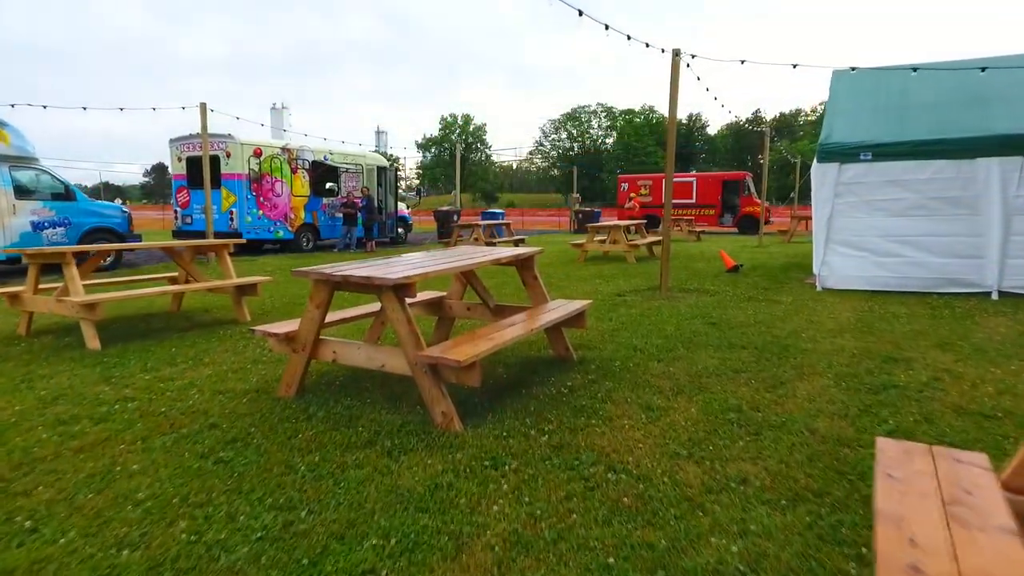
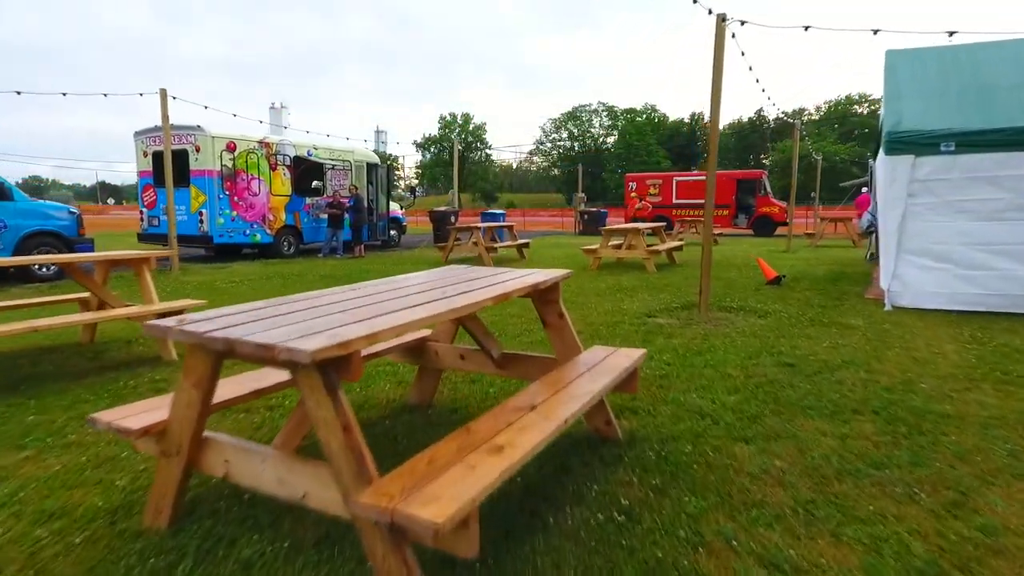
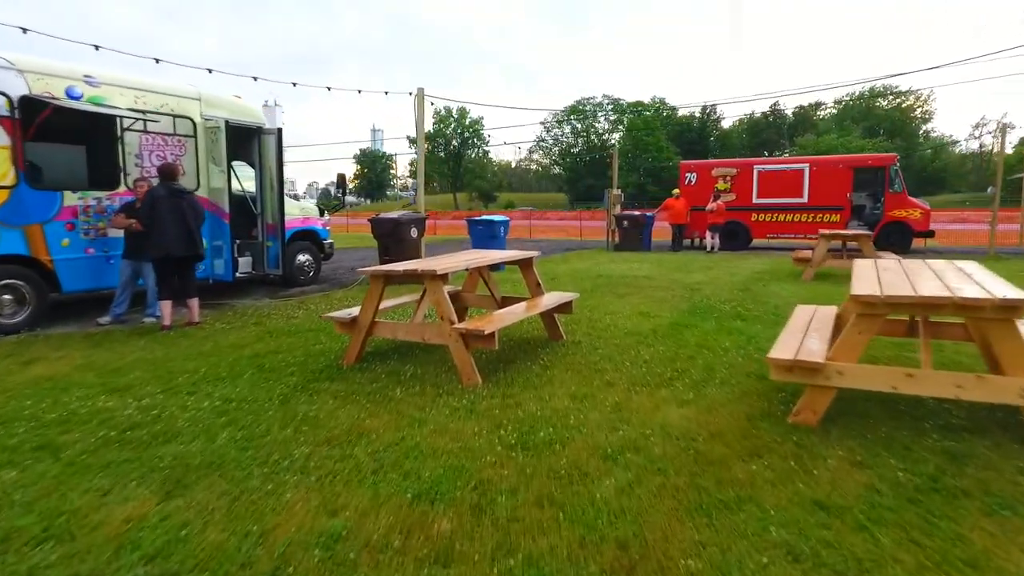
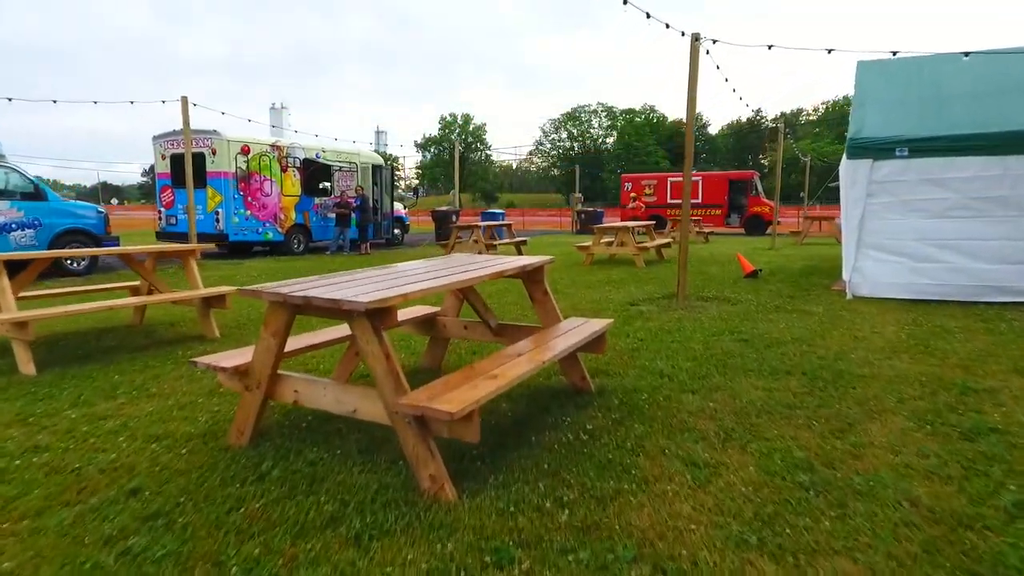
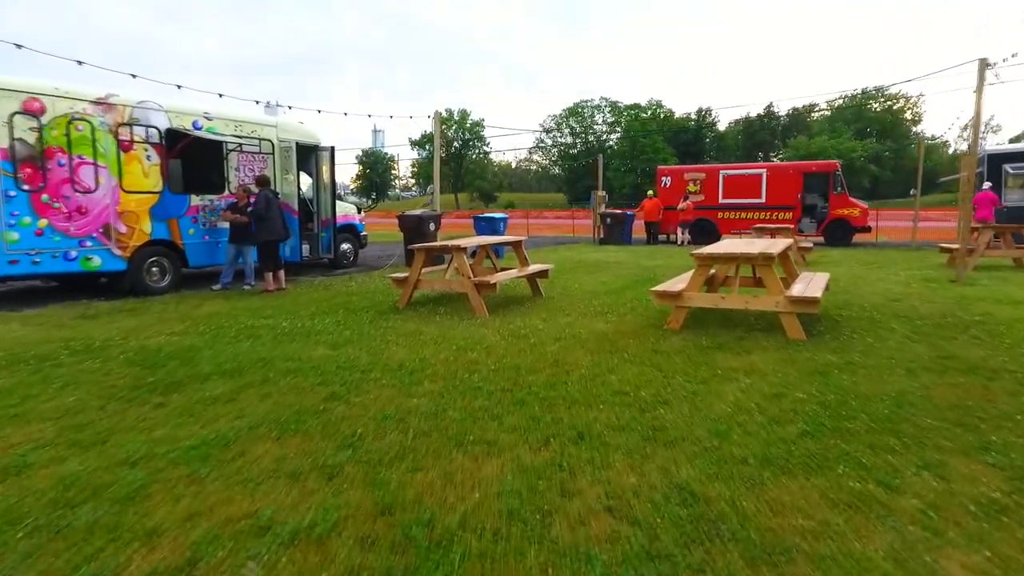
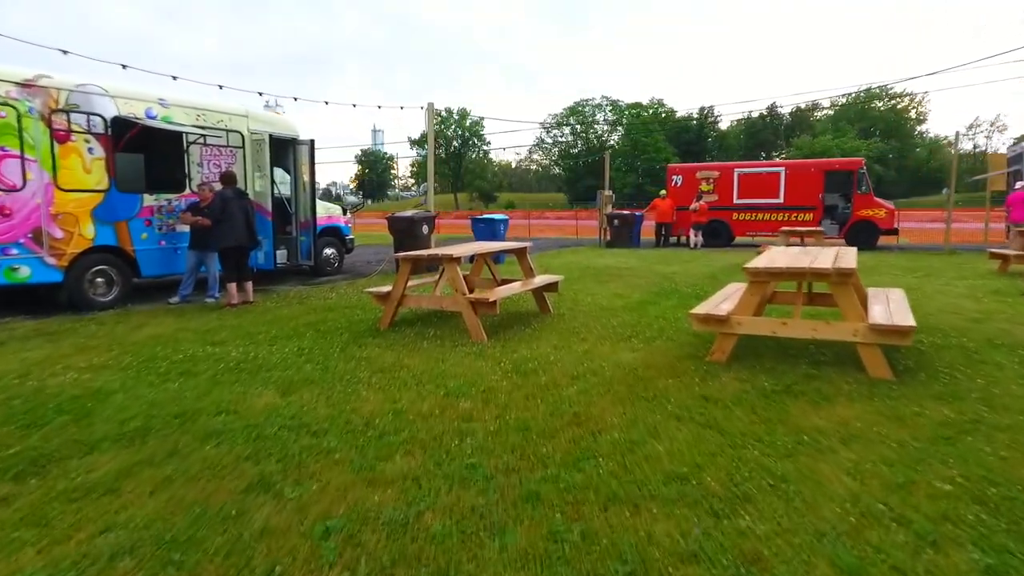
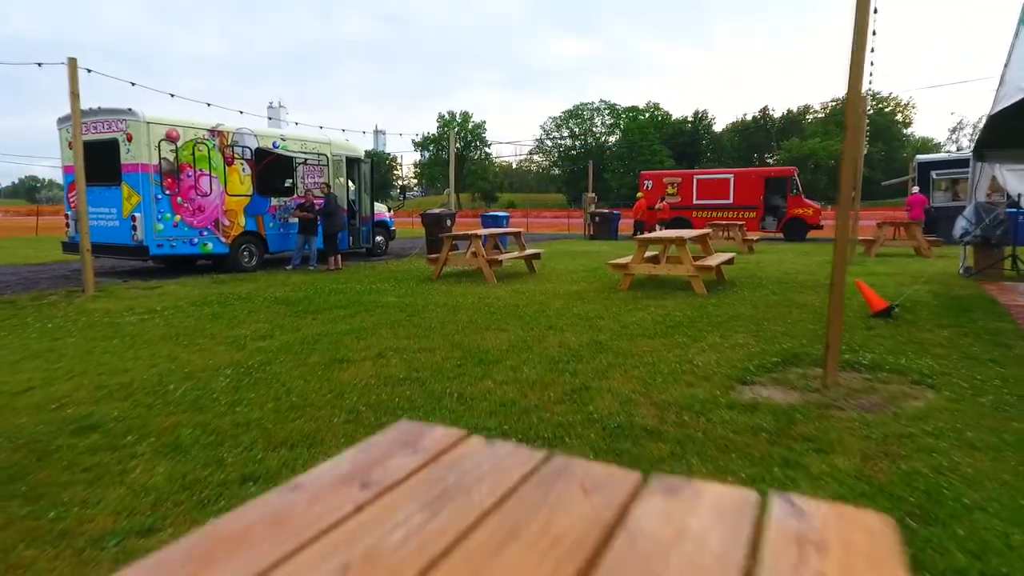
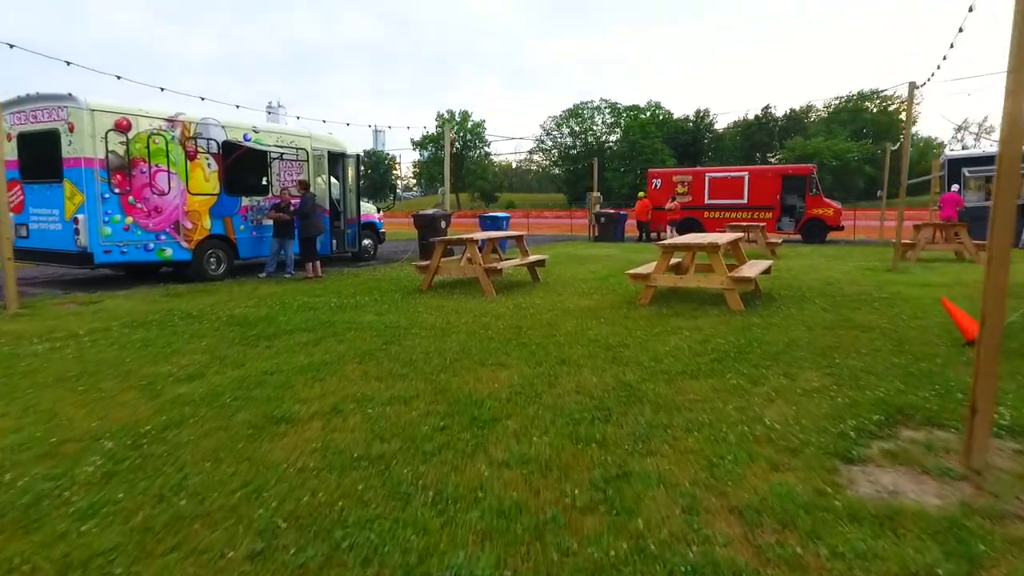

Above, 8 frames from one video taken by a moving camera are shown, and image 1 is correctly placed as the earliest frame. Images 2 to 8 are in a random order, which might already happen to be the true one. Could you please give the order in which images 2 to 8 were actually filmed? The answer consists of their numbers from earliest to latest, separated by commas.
4, 2, 7, 8, 5, 6, 3
